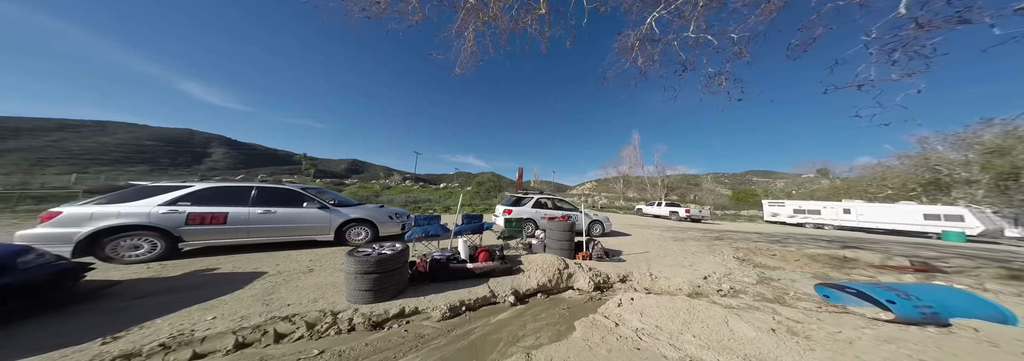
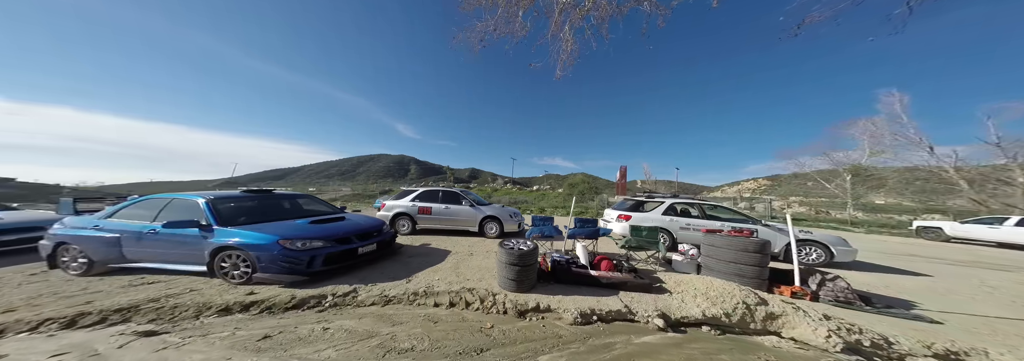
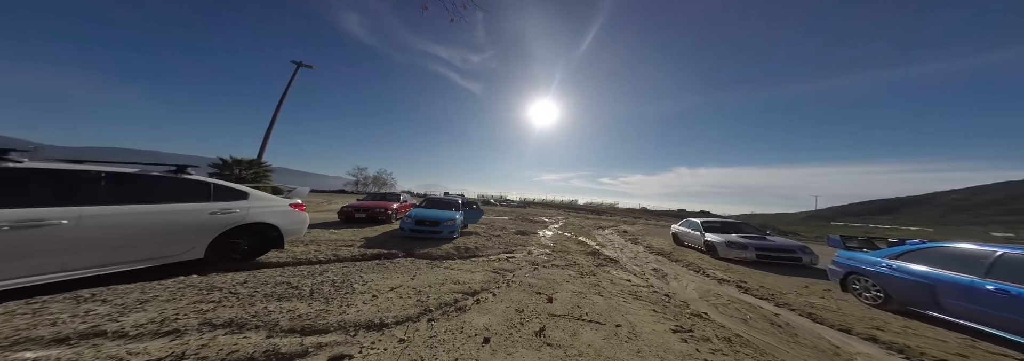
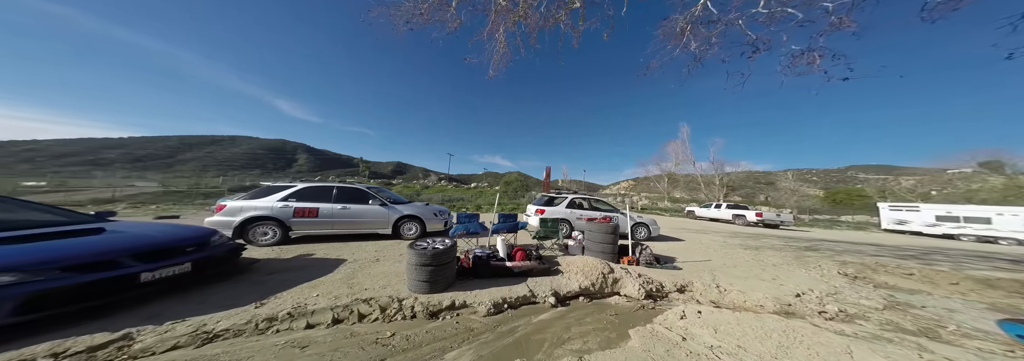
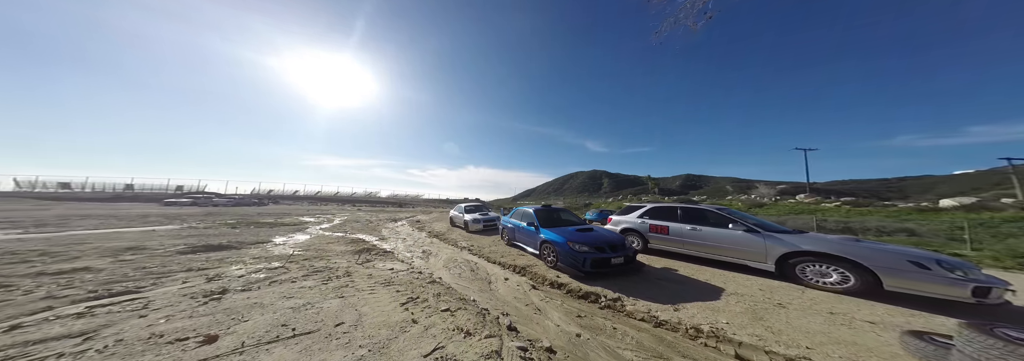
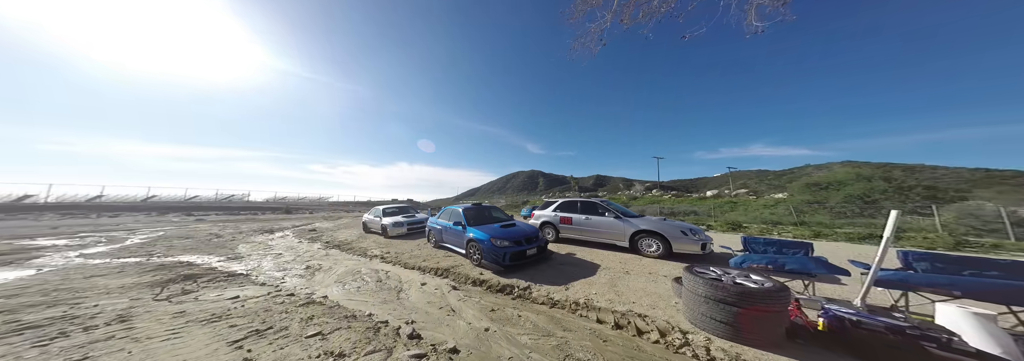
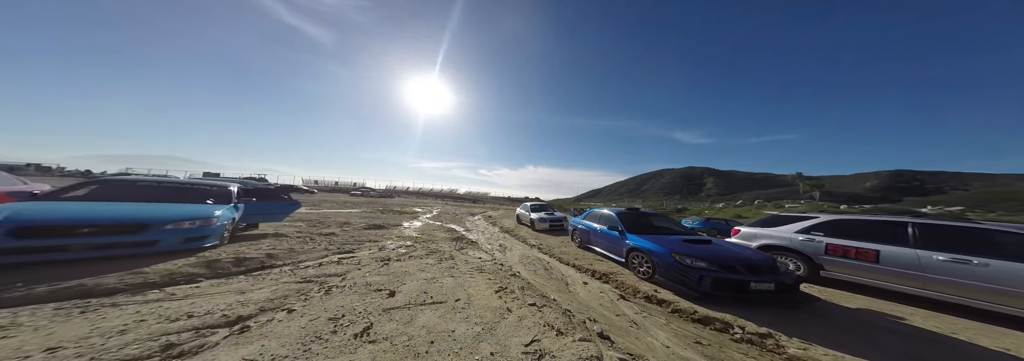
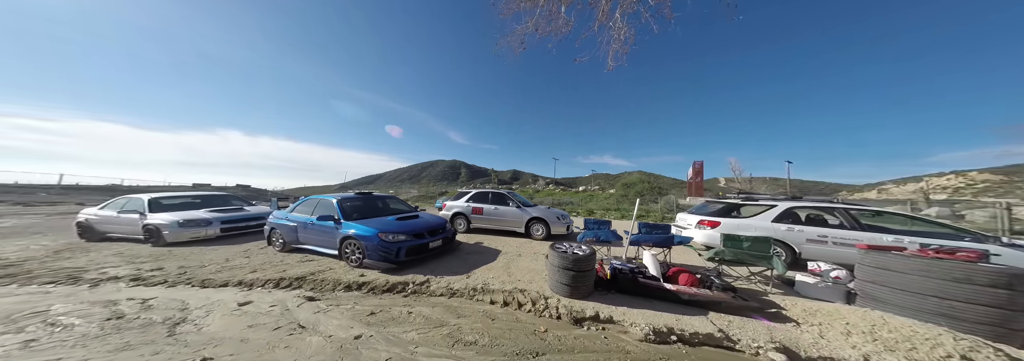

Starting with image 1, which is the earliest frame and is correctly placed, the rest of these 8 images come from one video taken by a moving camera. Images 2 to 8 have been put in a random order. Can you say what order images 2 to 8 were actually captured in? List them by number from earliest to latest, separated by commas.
4, 2, 8, 6, 5, 7, 3
